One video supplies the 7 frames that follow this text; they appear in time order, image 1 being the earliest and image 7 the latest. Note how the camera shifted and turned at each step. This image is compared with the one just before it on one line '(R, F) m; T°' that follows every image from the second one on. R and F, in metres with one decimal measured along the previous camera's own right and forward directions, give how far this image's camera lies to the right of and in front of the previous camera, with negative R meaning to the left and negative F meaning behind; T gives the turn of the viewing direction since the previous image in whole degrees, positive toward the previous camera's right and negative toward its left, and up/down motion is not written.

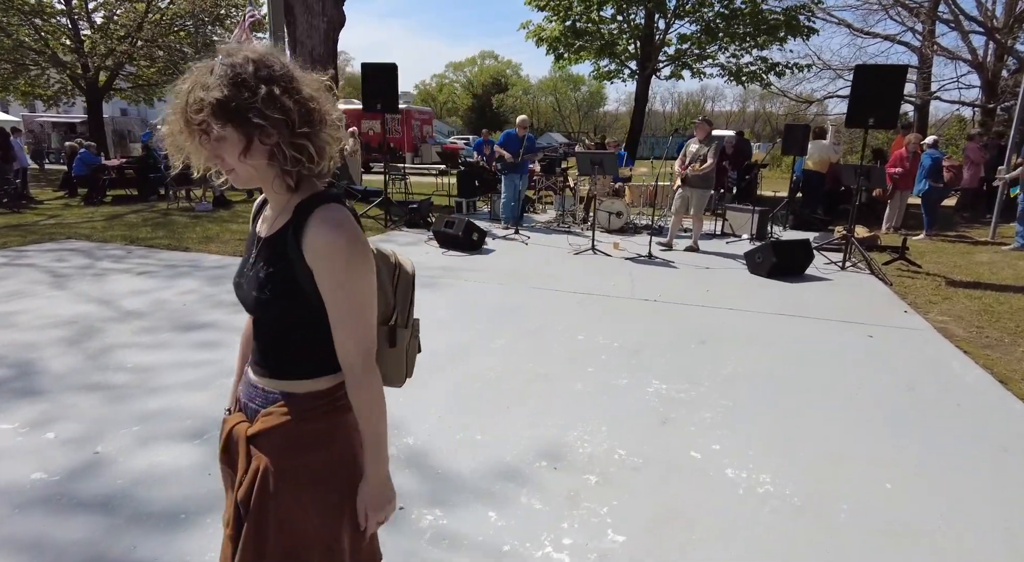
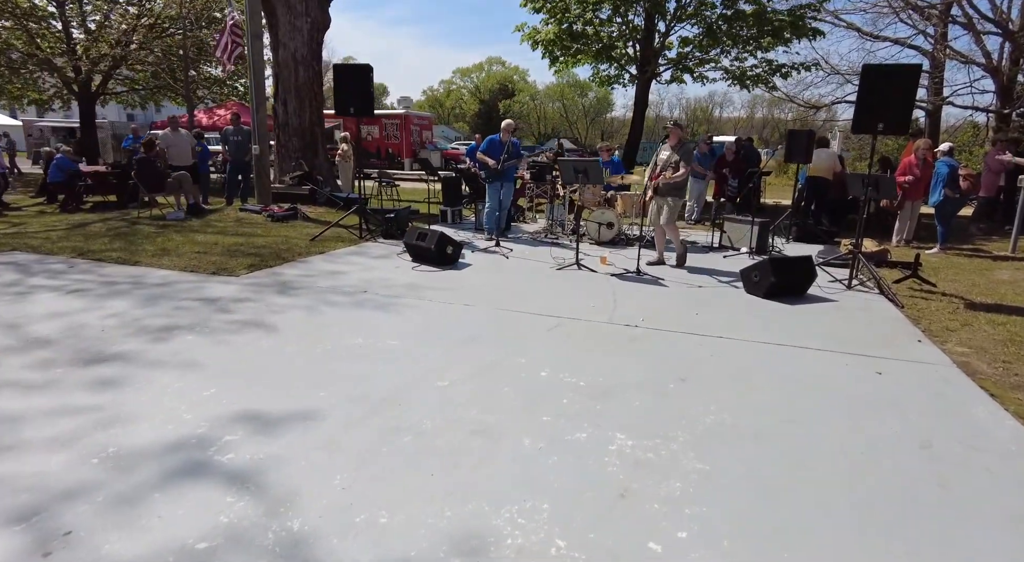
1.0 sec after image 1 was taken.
(+0.3, +0.6) m; -1°
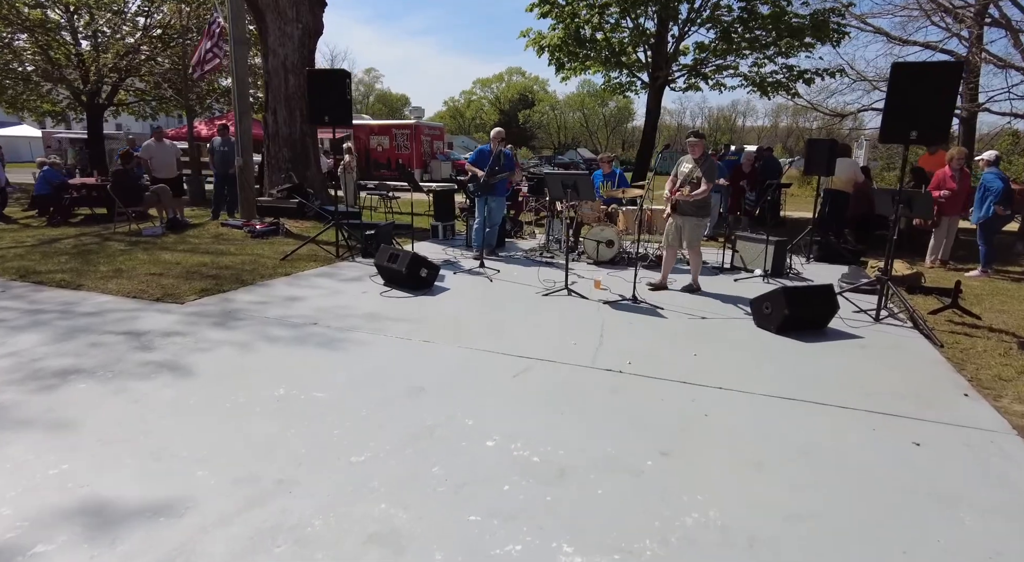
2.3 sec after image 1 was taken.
(+0.4, +0.7) m; -2°
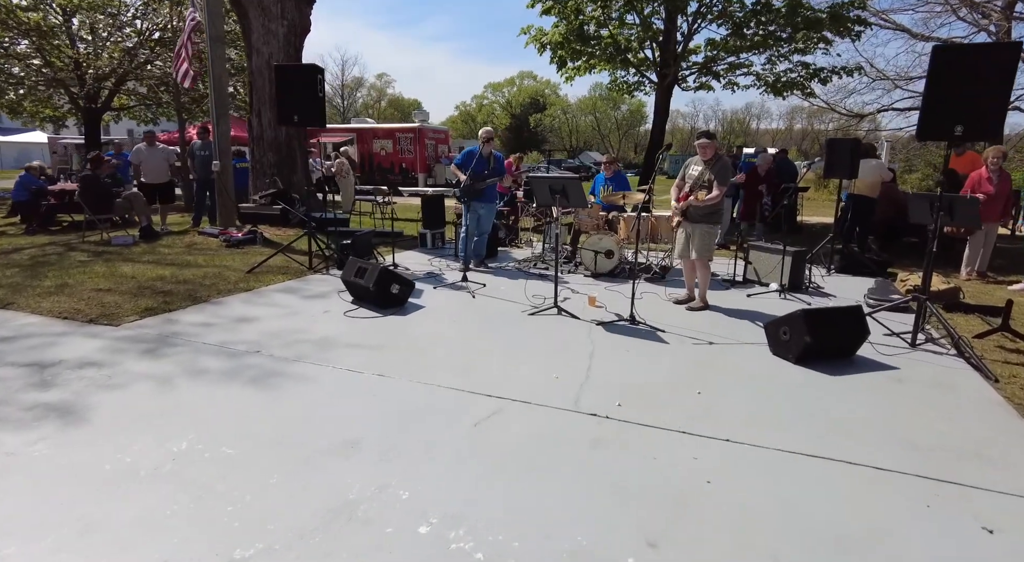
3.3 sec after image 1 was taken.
(+0.3, +0.7) m; -1°
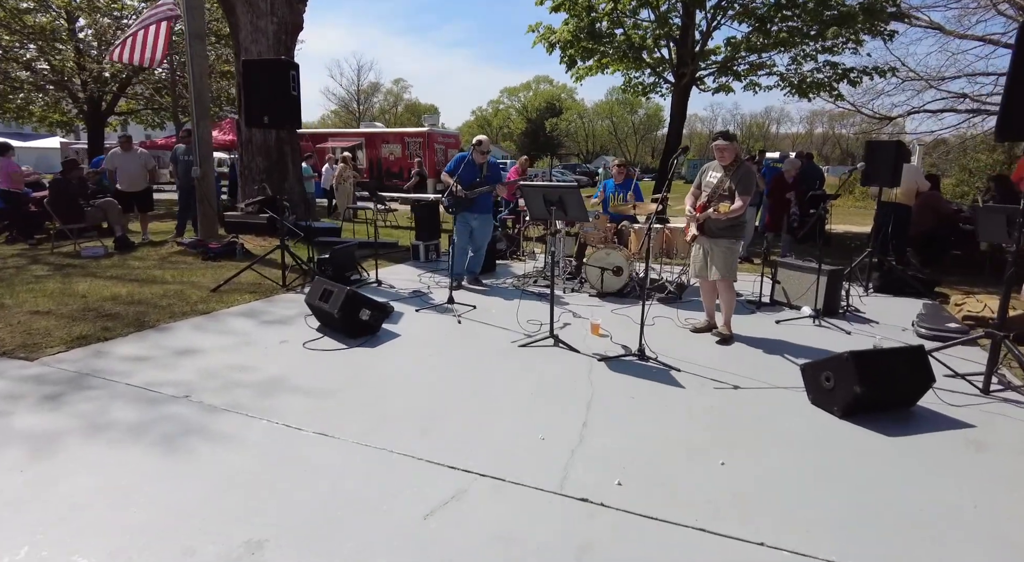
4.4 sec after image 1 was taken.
(+0.2, +0.8) m; -2°
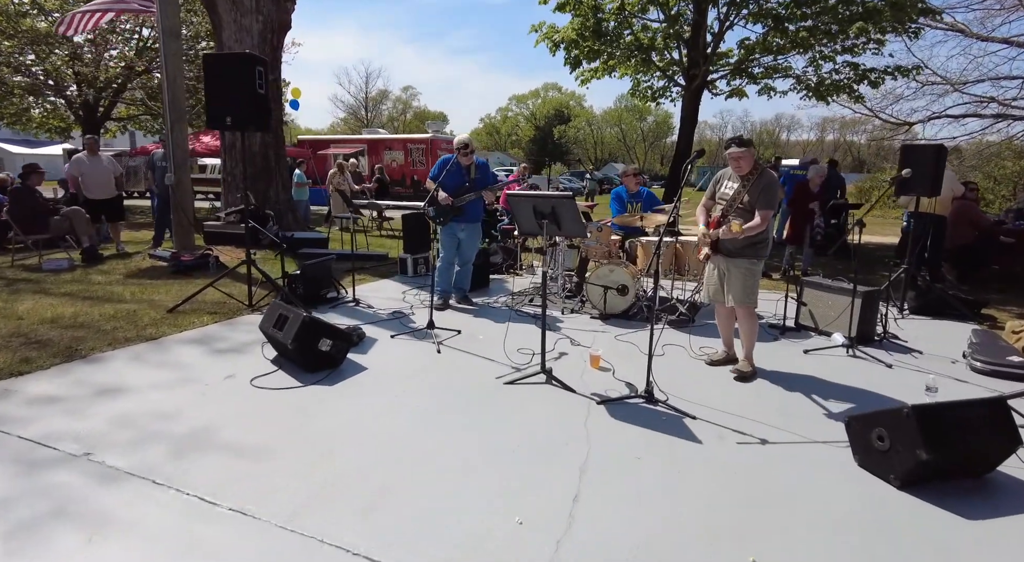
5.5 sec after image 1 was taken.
(+0.2, +0.7) m; -1°
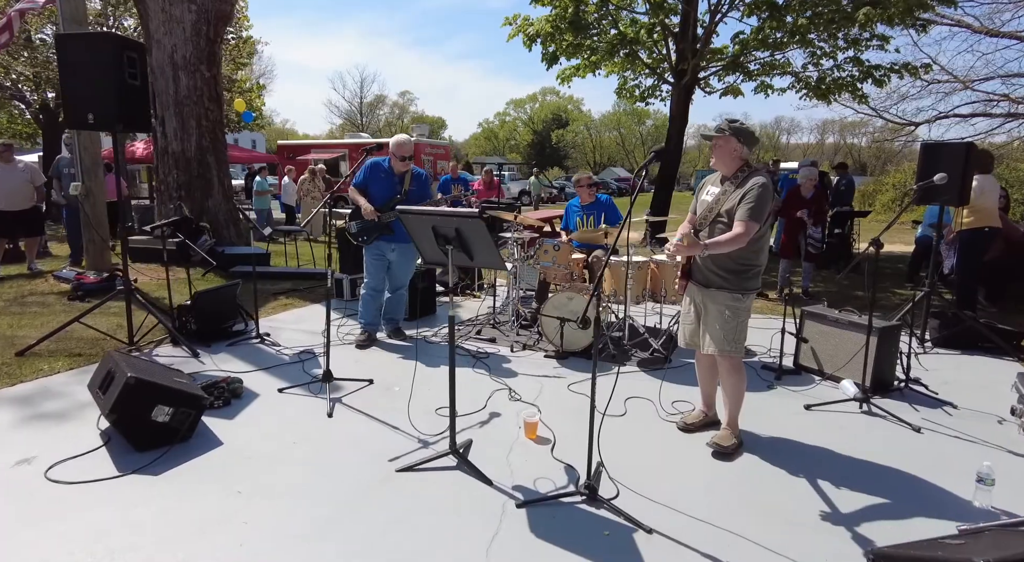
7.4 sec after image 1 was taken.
(+0.5, +1.0) m; 0°
